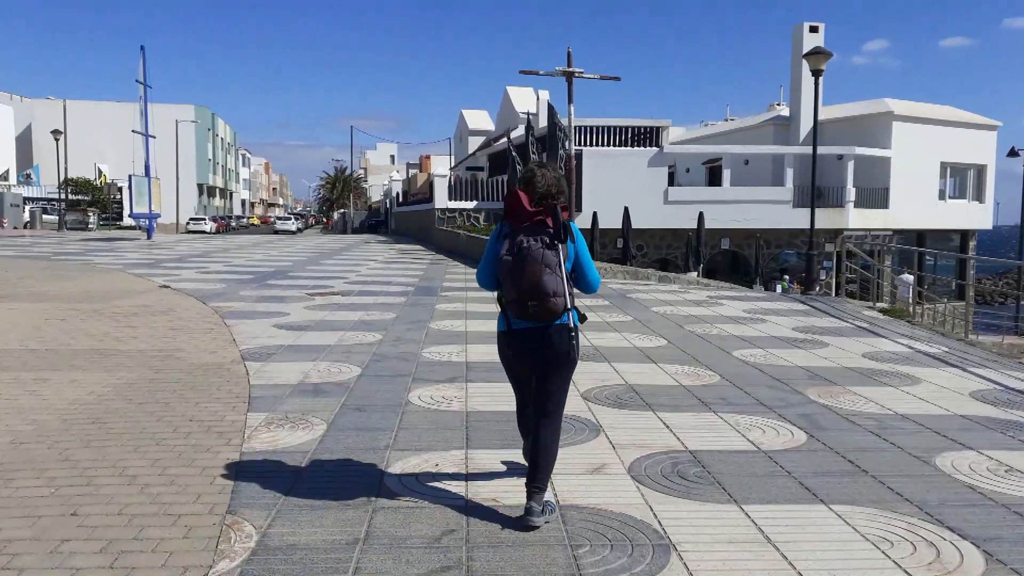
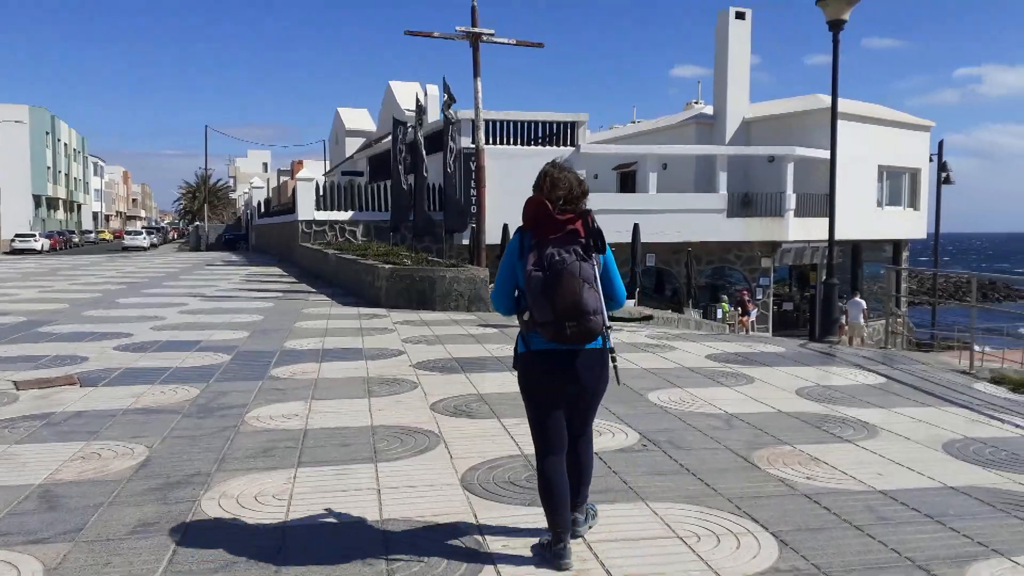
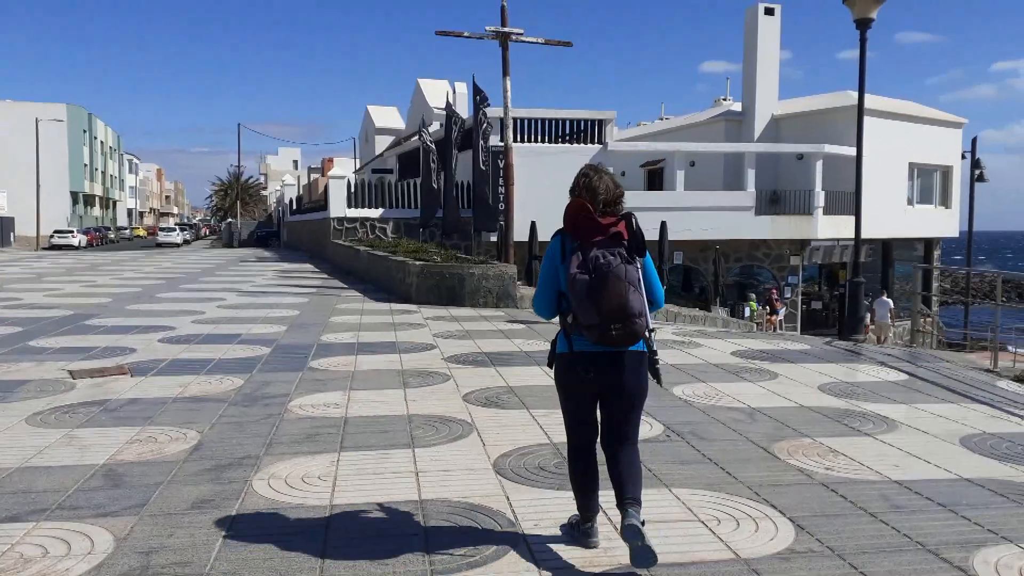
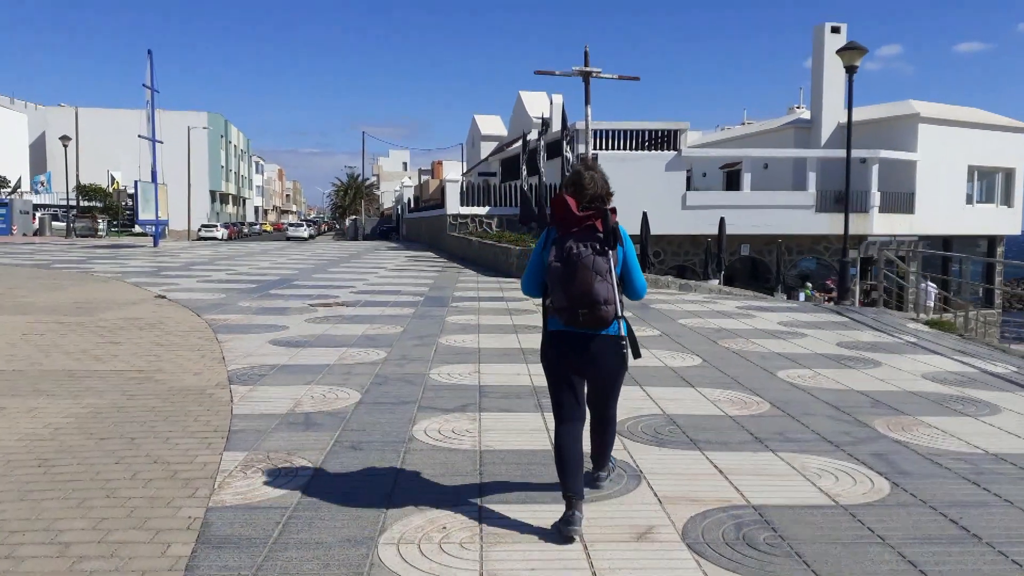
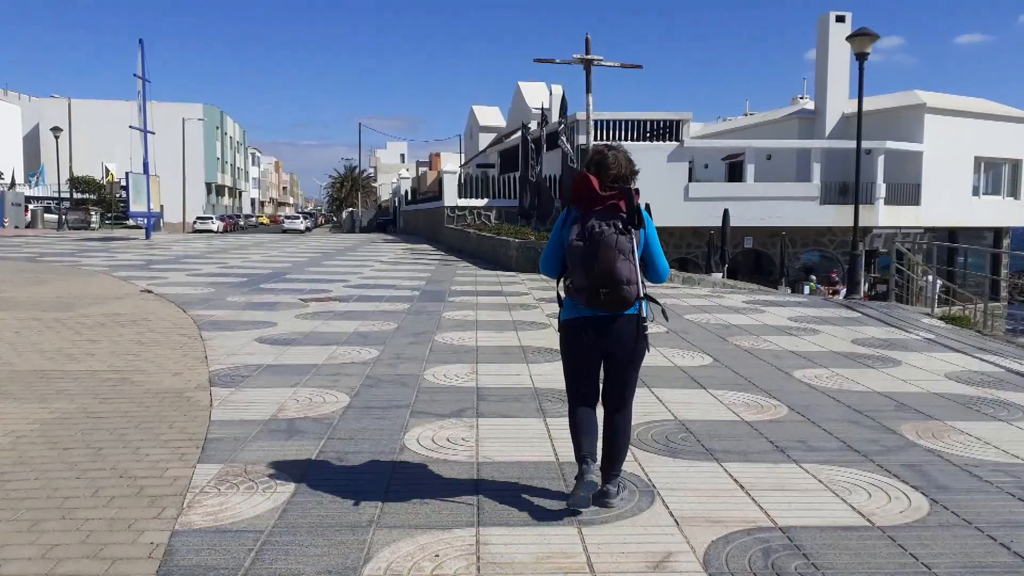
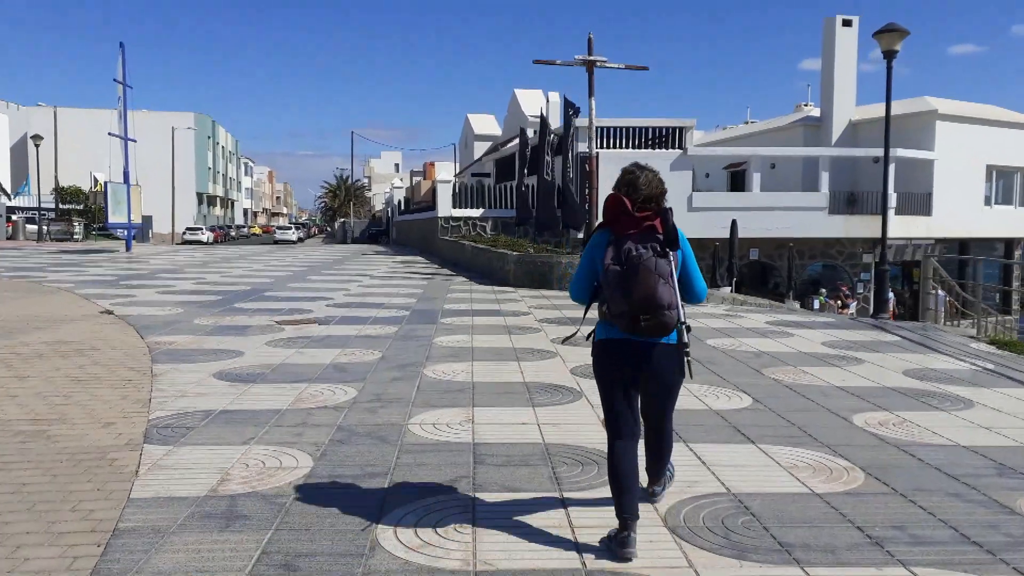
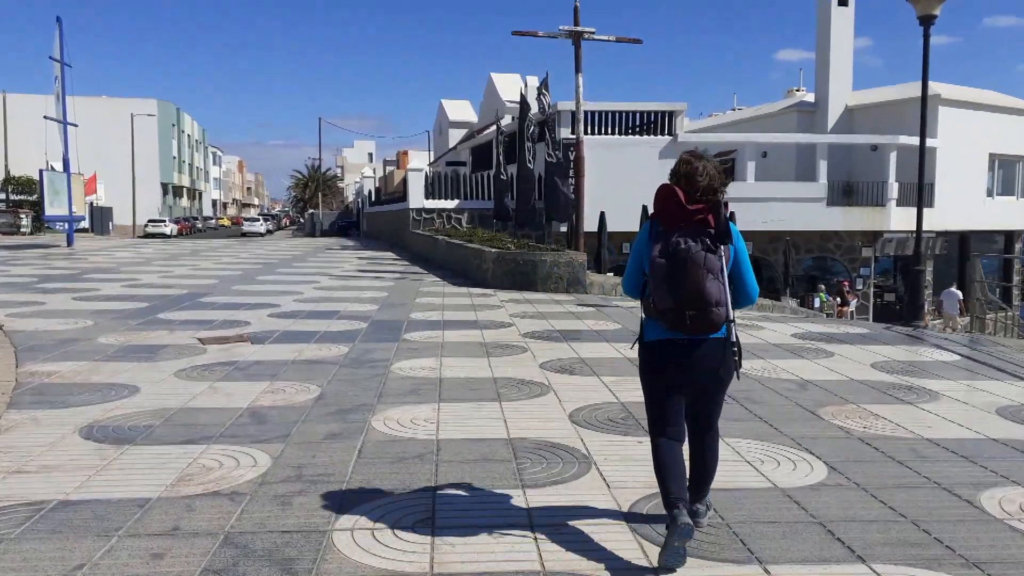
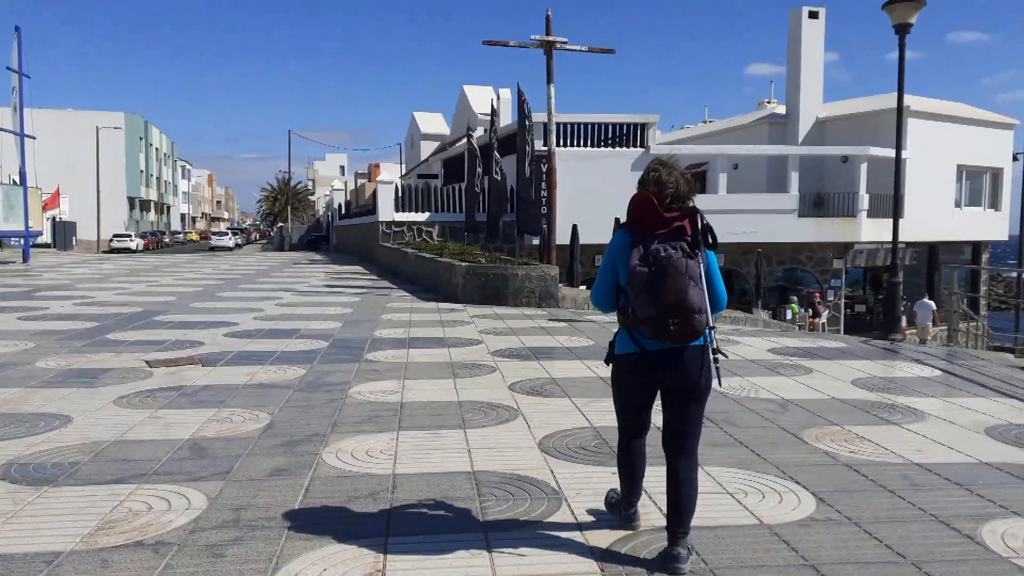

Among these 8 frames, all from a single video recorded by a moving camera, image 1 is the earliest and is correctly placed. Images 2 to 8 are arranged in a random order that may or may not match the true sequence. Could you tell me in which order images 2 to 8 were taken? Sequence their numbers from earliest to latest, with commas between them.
4, 5, 6, 7, 8, 3, 2
